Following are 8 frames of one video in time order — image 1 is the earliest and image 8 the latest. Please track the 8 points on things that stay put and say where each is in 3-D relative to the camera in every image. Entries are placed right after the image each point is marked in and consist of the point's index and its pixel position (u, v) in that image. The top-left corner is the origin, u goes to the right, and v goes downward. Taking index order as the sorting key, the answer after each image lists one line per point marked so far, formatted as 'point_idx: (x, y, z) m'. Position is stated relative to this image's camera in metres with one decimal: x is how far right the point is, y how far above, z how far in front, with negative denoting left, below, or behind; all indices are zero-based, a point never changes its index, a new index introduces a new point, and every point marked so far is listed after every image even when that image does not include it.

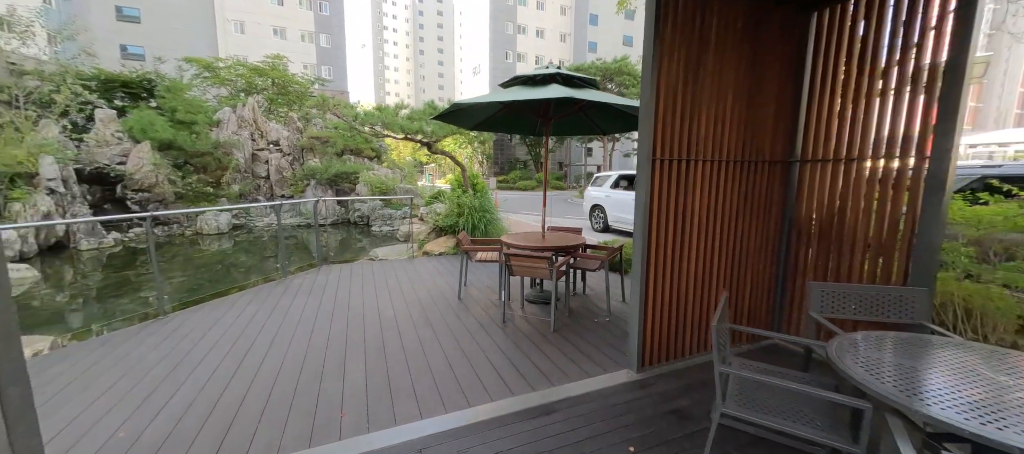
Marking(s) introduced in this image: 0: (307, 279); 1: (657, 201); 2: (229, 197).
0: (-3.0, -0.8, +5.7) m
1: (+1.1, +0.2, +2.8) m
2: (-10.2, +1.1, +13.7) m
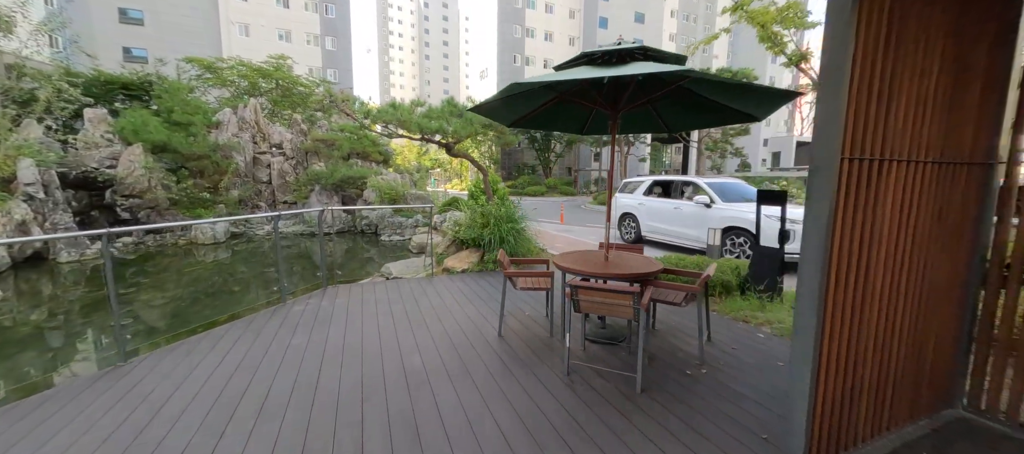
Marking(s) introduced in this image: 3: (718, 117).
0: (-2.5, -1.0, +4.7) m
1: (+1.6, 0.0, +1.8) m
2: (-9.6, +0.8, +12.8) m
3: (+2.1, +1.1, +3.9) m
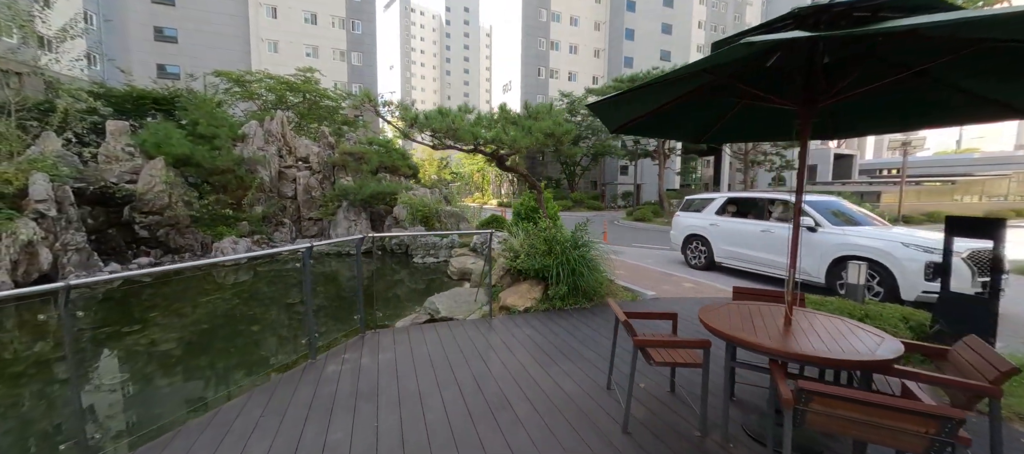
0: (-1.6, -1.3, +3.6) m
1: (+2.4, -0.2, +0.6) m
2: (-8.3, +0.2, +12.1) m
3: (+3.0, +0.8, +2.7) m
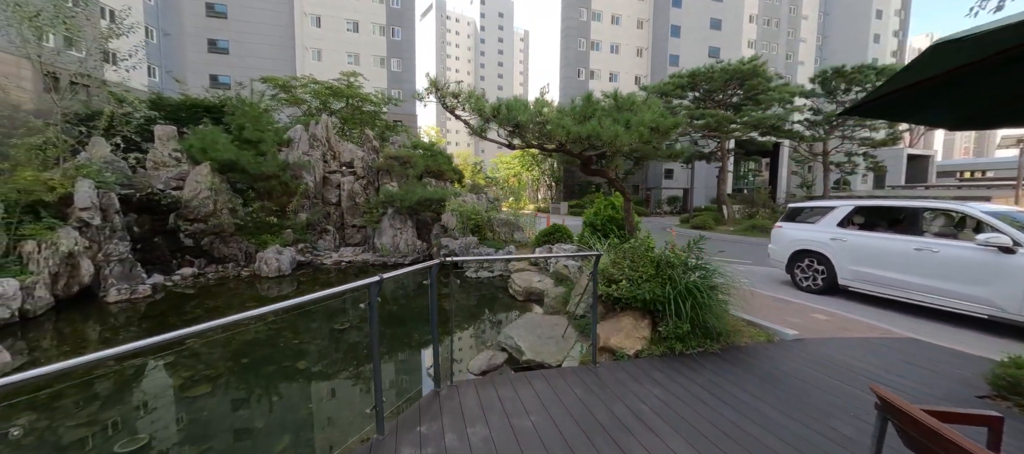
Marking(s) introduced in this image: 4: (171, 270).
0: (-0.6, -1.5, +2.6) m
1: (+3.2, -0.4, -0.7) m
2: (-6.6, 0.0, +11.5) m
3: (+4.0, +0.6, +1.3) m
4: (-8.5, -1.1, +9.5) m
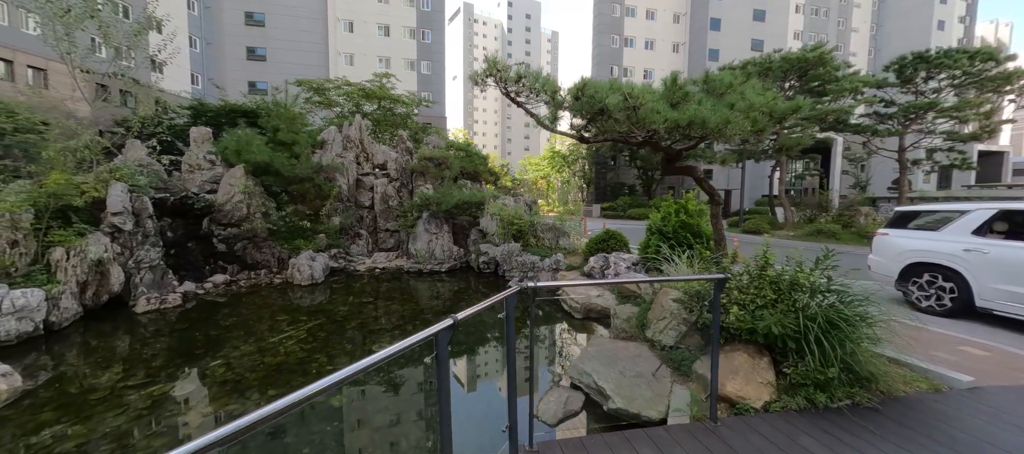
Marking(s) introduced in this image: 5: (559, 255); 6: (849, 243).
0: (+0.1, -1.6, +1.8) m
1: (+3.6, -0.5, -1.8) m
2: (-5.4, -0.1, +11.1) m
3: (+4.5, +0.5, +0.2) m
4: (-7.4, -1.2, +9.2) m
5: (+1.2, -0.7, +9.2) m
6: (+12.1, -0.6, +13.7) m
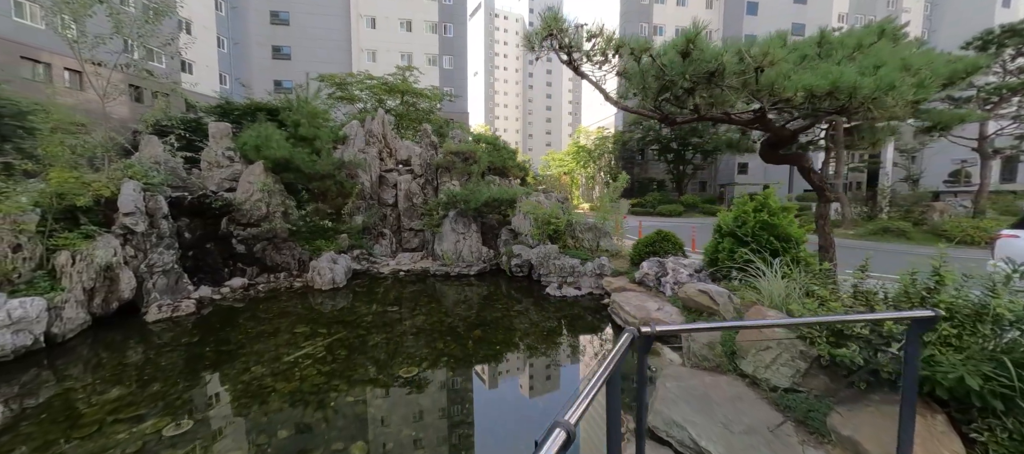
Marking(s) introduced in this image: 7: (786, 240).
0: (+0.5, -1.6, +0.9) m
1: (+3.8, -0.5, -2.8) m
2: (-4.5, -0.1, +10.5) m
3: (+4.8, +0.4, -0.9) m
4: (-6.6, -1.2, +8.7) m
5: (+2.0, -0.7, +8.2) m
6: (+13.1, -0.5, +12.2) m
7: (+3.6, -0.2, +5.0) m
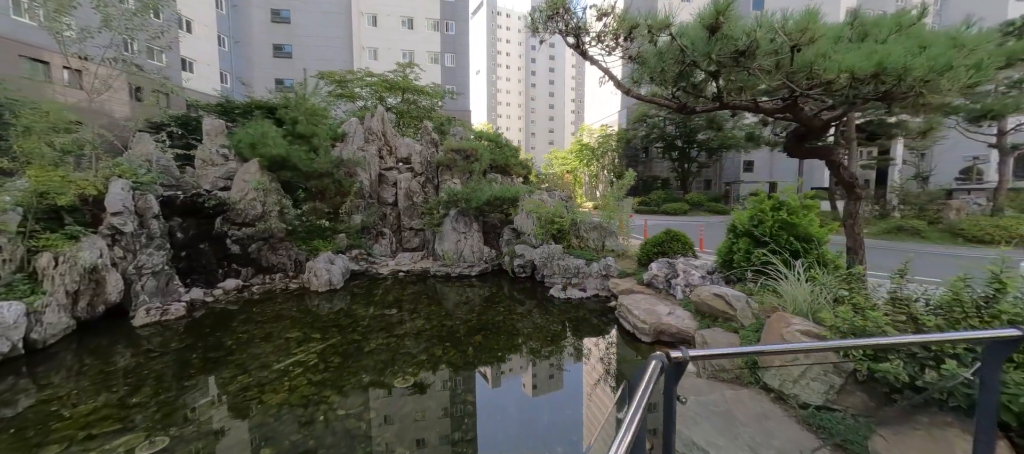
0: (+0.5, -1.6, +0.6) m
1: (+3.7, -0.6, -3.2) m
2: (-4.4, -0.1, +10.2) m
3: (+4.8, +0.4, -1.2) m
4: (-6.6, -1.2, +8.5) m
5: (+2.0, -0.7, +7.9) m
6: (+13.2, -0.5, +11.8) m
7: (+3.6, -0.2, +4.7) m
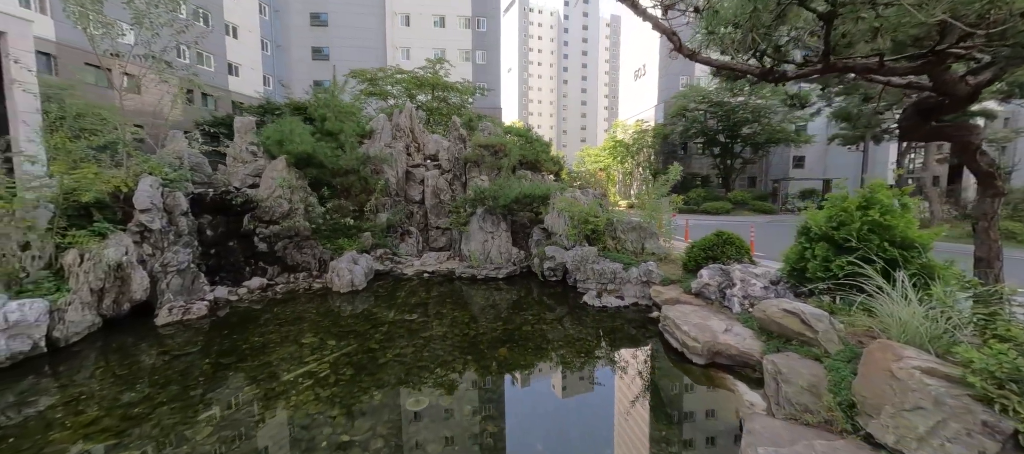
0: (+0.4, -1.7, 0.0) m
1: (+3.4, -0.6, -4.0) m
2: (-3.6, -0.1, +10.0) m
3: (+4.6, +0.4, -2.2) m
4: (-5.9, -1.2, +8.4) m
5: (+2.6, -0.7, +7.2) m
6: (+14.0, -0.6, +10.2) m
7: (+3.9, -0.2, +3.8) m
